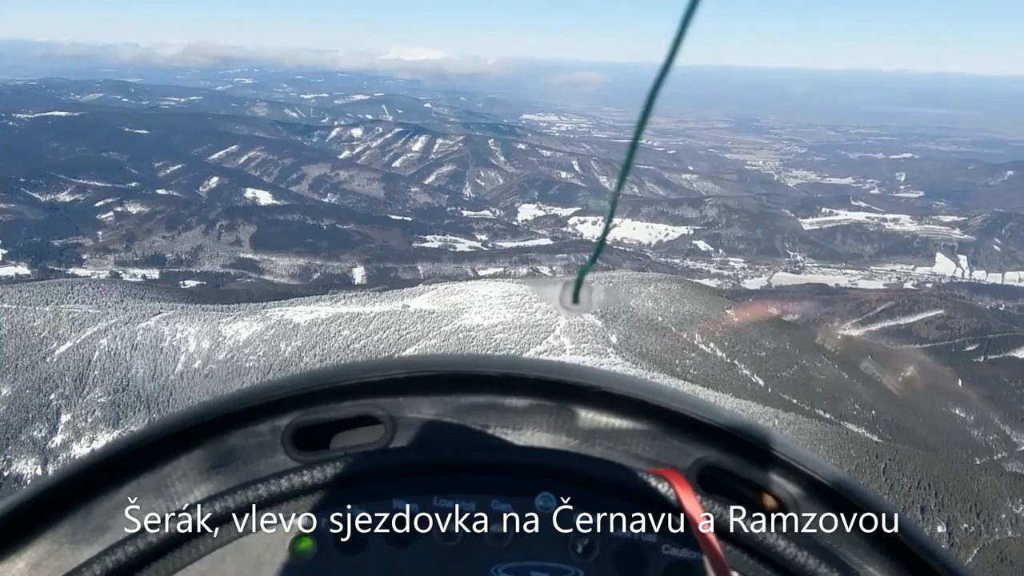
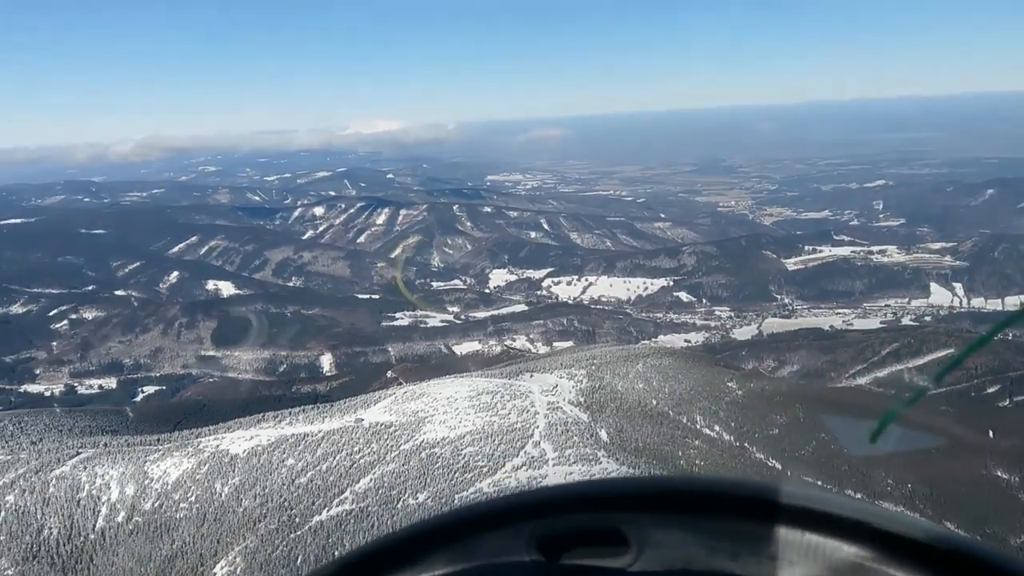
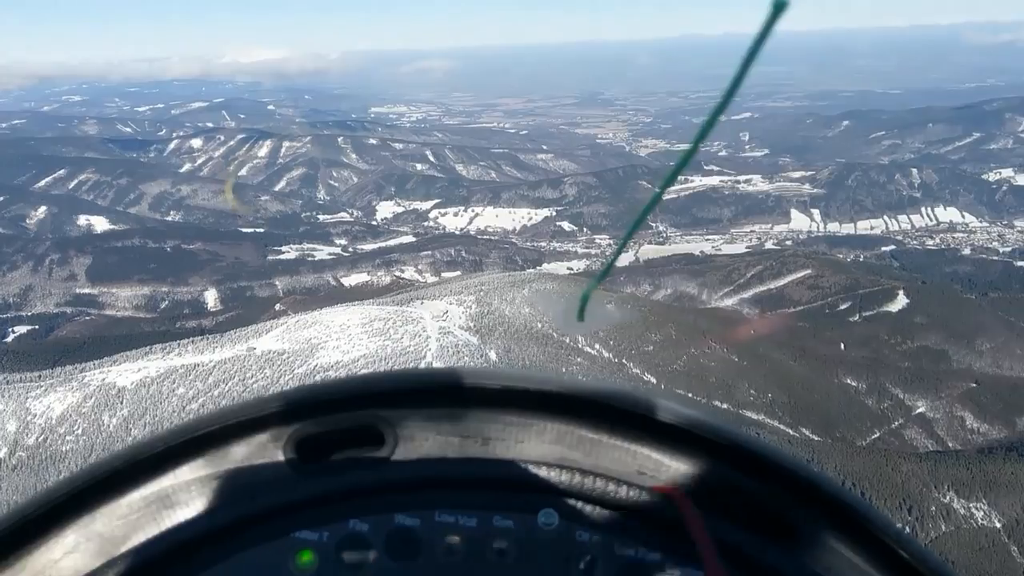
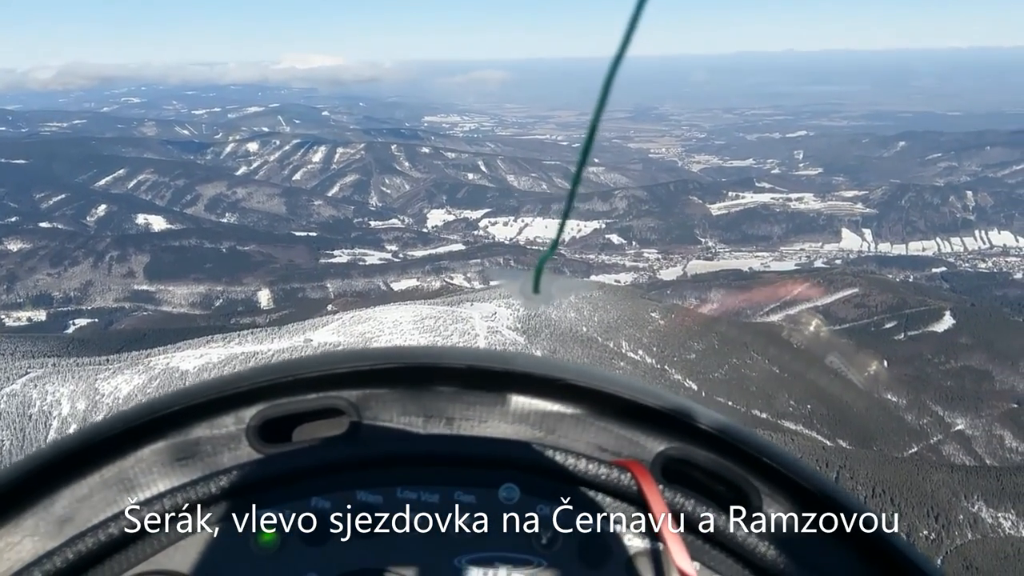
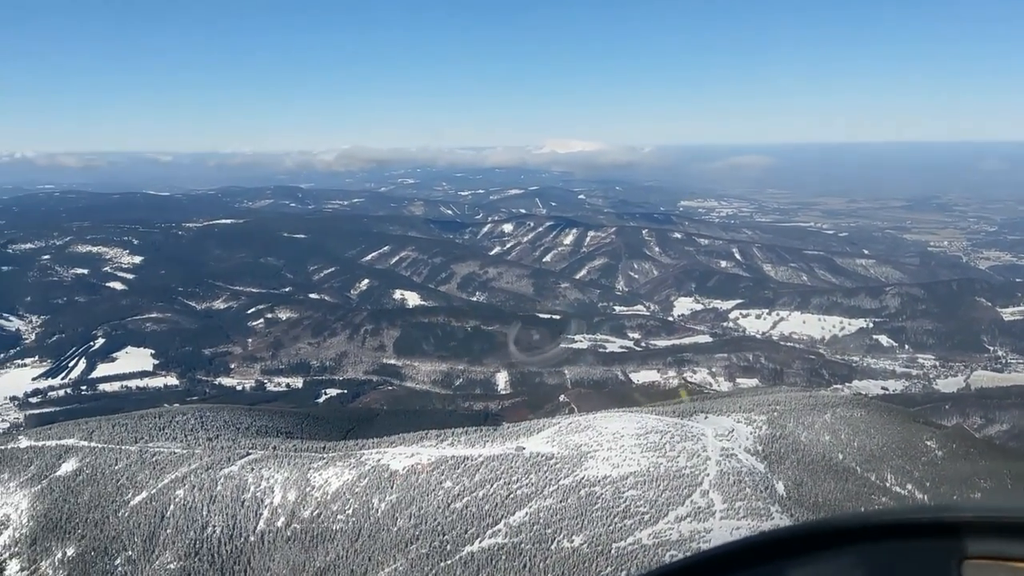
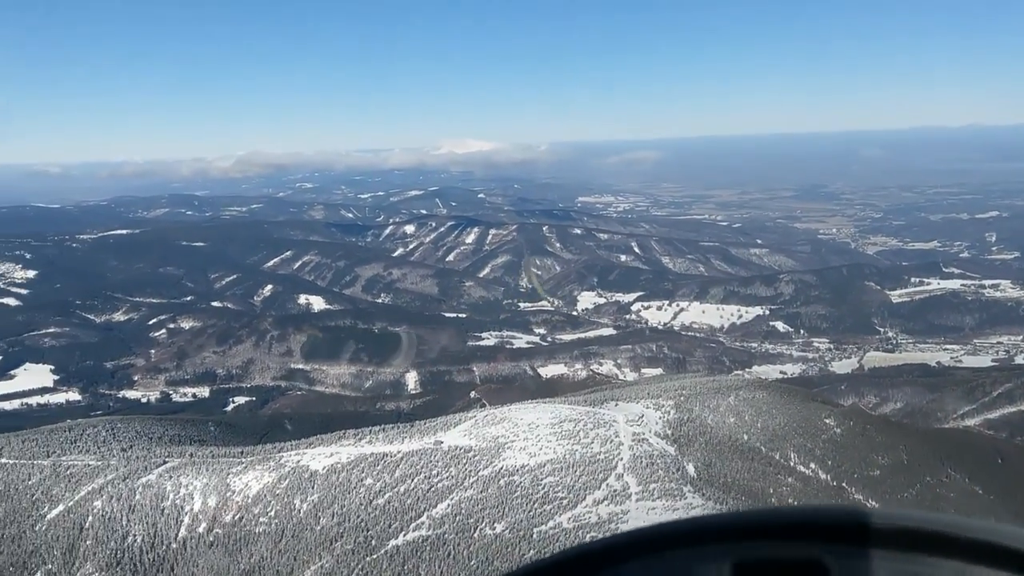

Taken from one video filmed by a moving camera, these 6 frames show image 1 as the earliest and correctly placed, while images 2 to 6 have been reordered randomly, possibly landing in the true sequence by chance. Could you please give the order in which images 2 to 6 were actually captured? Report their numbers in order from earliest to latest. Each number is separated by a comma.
4, 3, 2, 6, 5
